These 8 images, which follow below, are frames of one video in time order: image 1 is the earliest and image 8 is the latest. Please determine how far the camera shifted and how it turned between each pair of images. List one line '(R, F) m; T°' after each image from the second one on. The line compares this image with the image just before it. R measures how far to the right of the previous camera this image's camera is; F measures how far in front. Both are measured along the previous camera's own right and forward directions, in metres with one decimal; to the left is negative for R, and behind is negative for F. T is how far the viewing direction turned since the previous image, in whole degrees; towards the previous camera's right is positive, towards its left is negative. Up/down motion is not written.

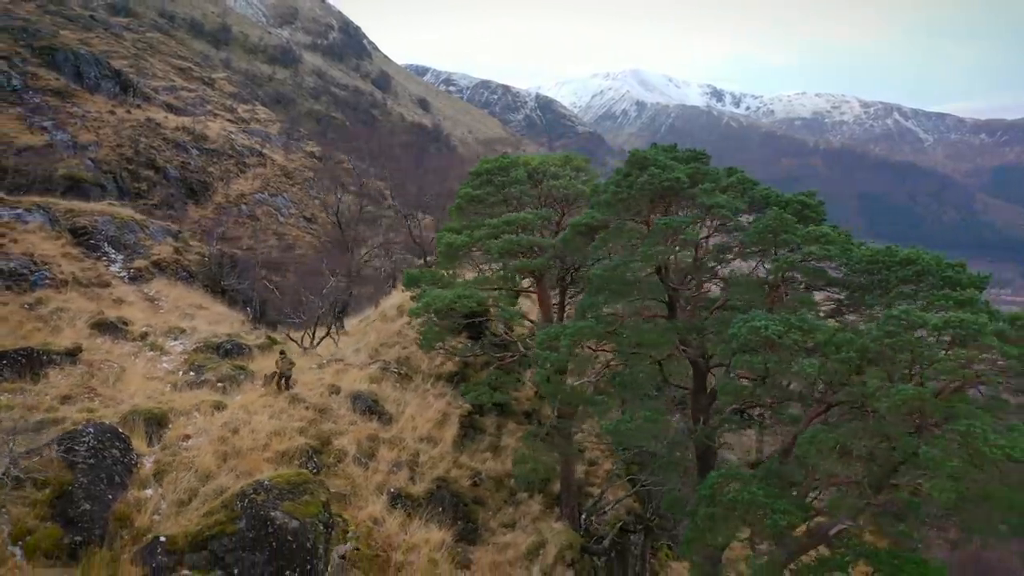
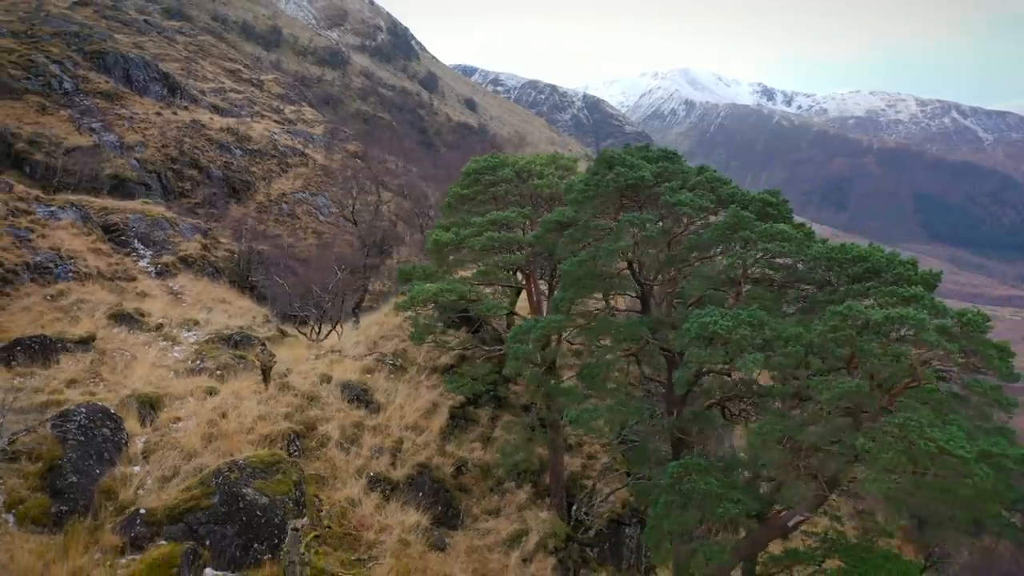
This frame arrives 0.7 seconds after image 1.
(+0.8, -0.4) m; -3°
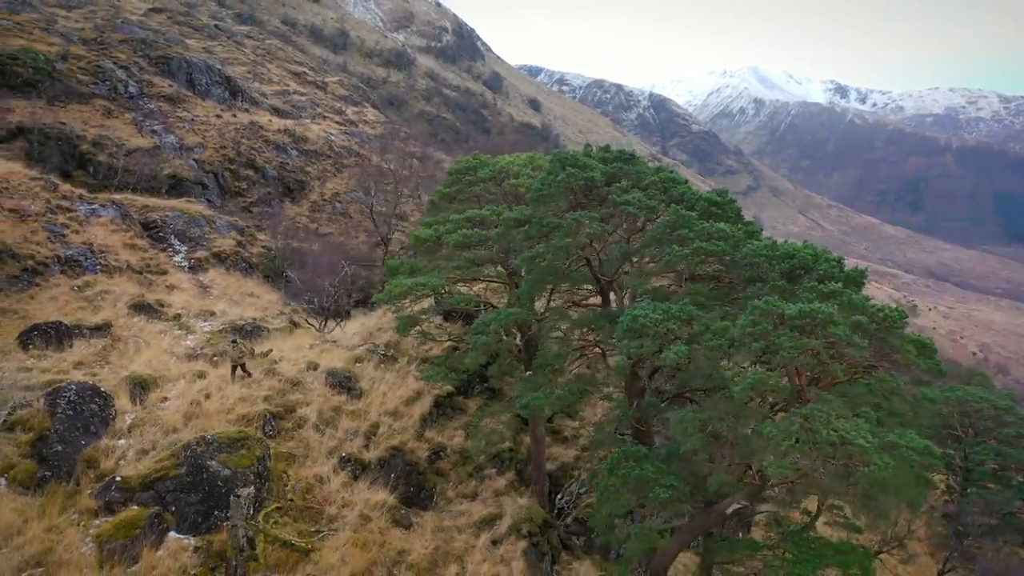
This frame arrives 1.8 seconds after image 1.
(+1.3, -0.5) m; -4°
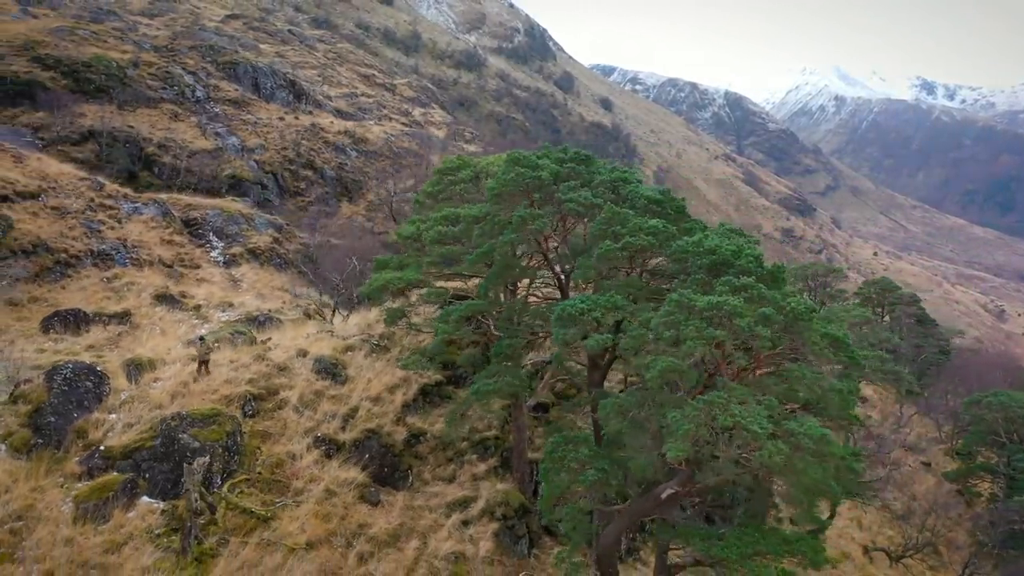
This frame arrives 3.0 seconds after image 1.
(+1.4, -0.5) m; -5°
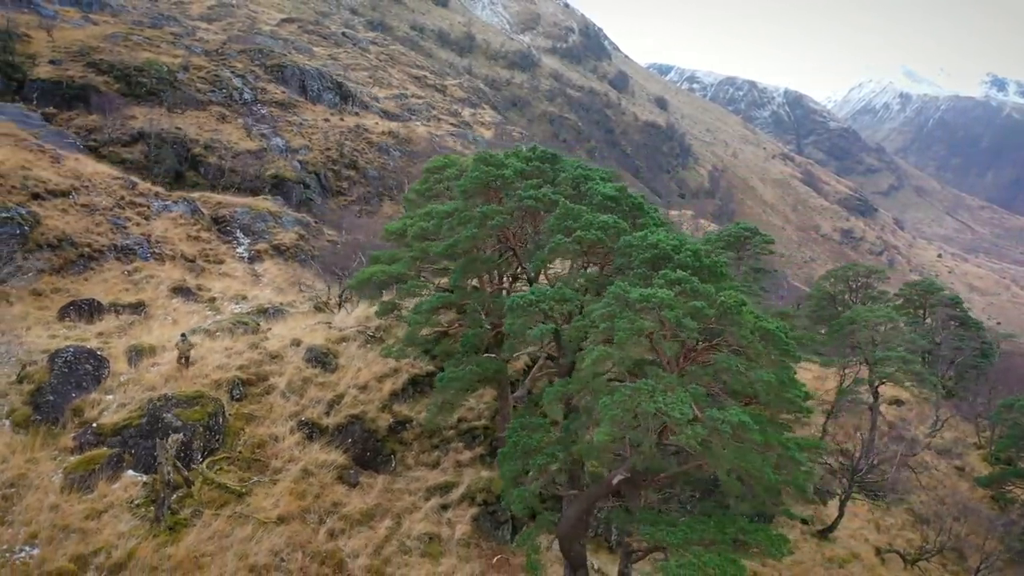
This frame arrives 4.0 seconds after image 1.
(+1.2, -0.4) m; -4°
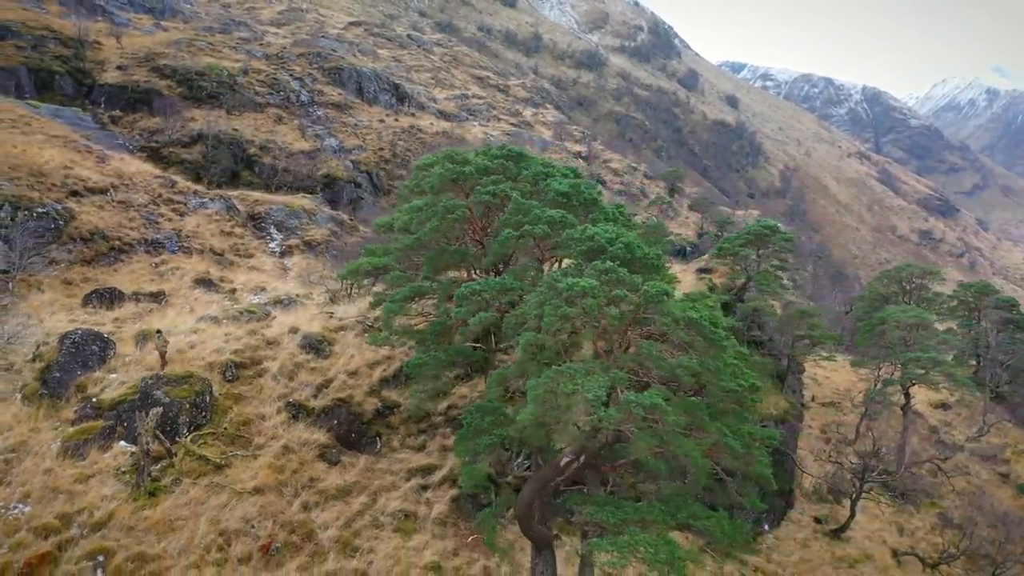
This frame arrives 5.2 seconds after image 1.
(+1.4, -0.5) m; -5°
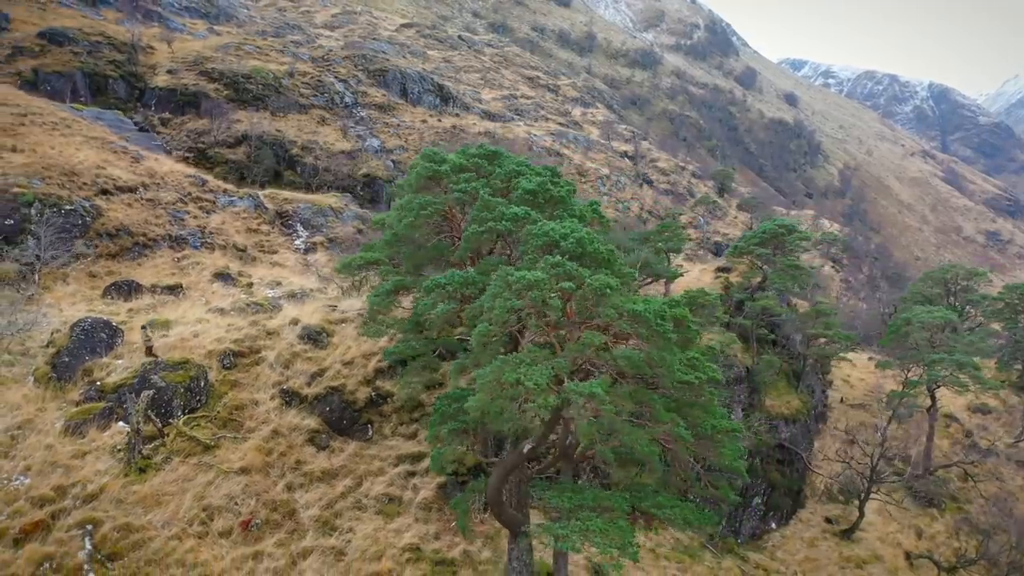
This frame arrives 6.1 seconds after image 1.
(+1.2, -0.4) m; -4°
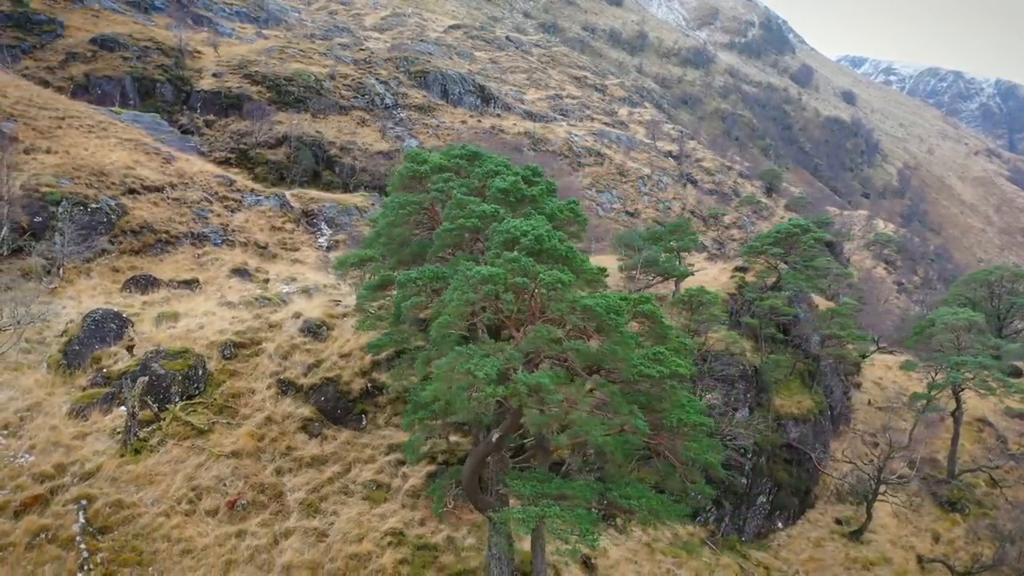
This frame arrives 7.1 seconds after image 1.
(+1.1, -0.4) m; -4°
